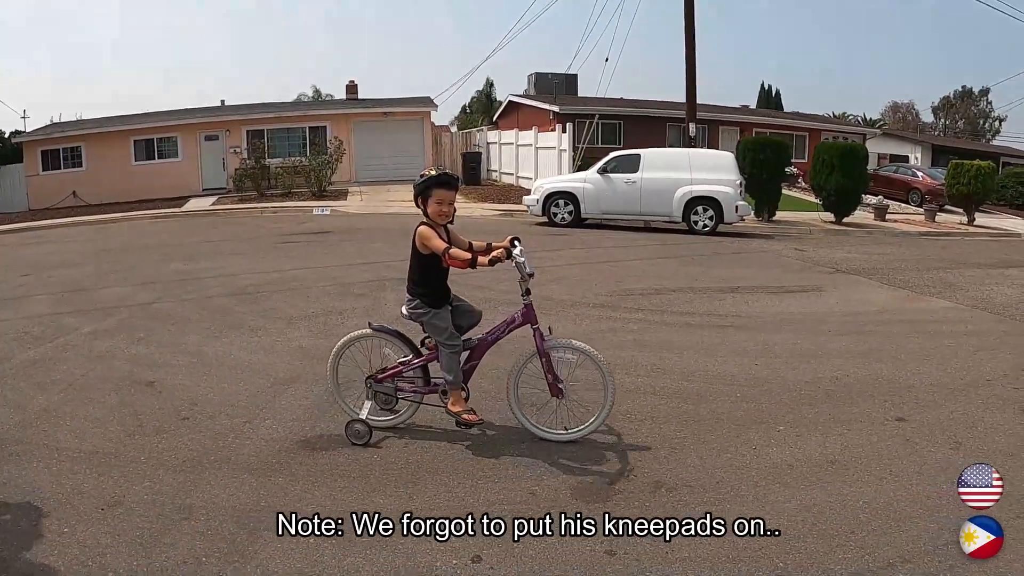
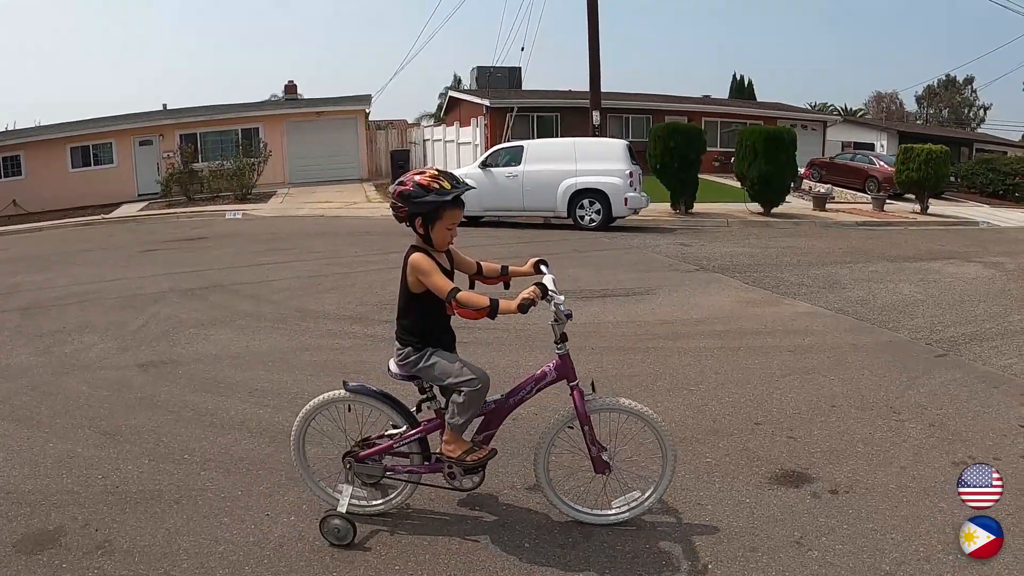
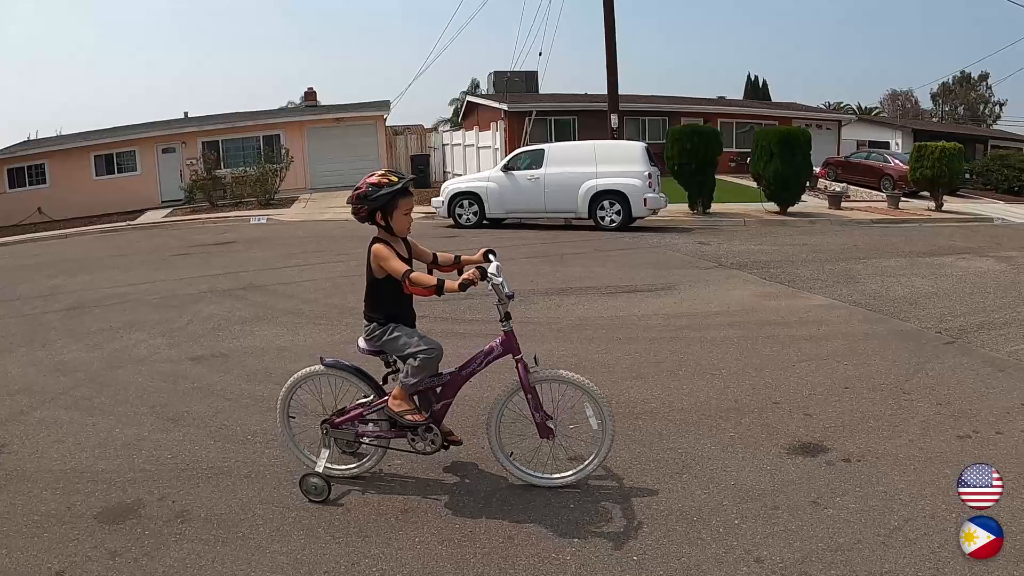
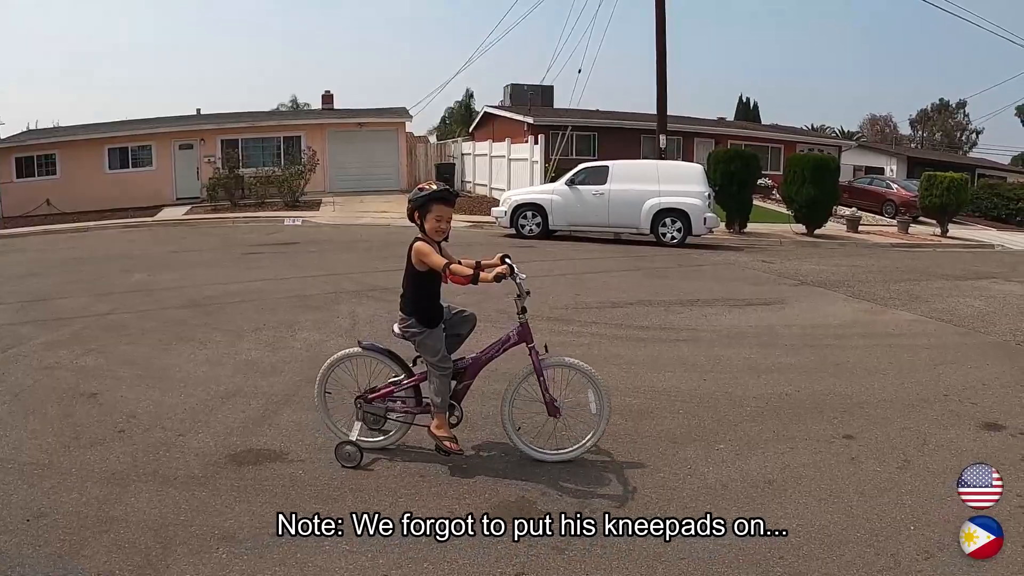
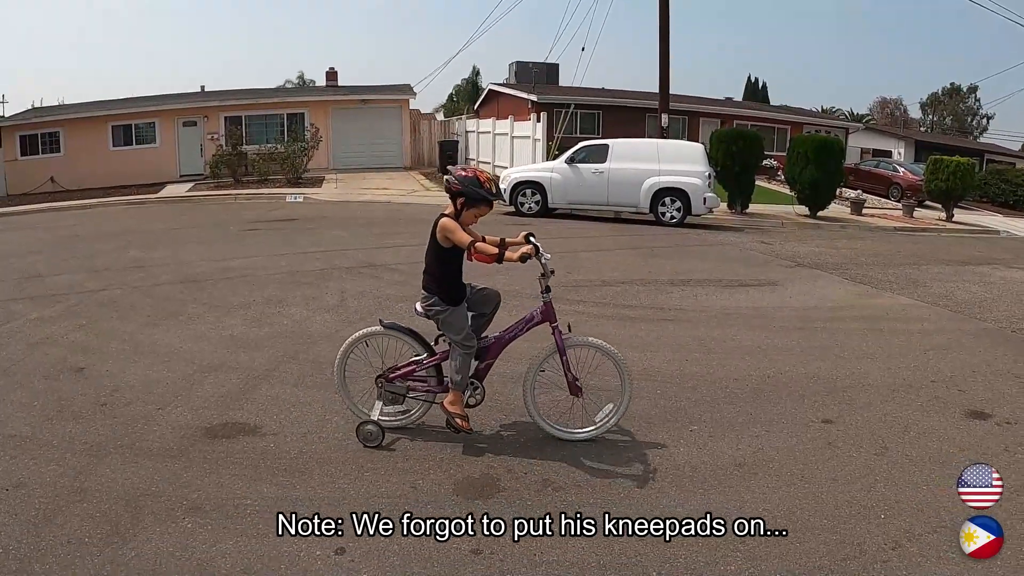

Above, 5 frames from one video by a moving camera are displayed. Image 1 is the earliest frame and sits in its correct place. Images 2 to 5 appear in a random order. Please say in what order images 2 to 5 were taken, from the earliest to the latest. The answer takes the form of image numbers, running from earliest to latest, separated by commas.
4, 5, 3, 2
